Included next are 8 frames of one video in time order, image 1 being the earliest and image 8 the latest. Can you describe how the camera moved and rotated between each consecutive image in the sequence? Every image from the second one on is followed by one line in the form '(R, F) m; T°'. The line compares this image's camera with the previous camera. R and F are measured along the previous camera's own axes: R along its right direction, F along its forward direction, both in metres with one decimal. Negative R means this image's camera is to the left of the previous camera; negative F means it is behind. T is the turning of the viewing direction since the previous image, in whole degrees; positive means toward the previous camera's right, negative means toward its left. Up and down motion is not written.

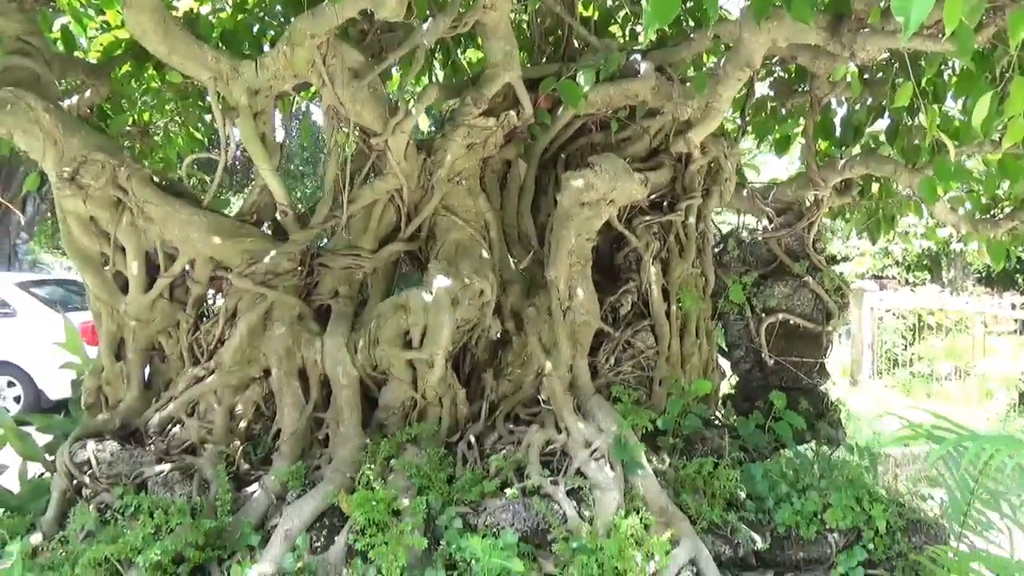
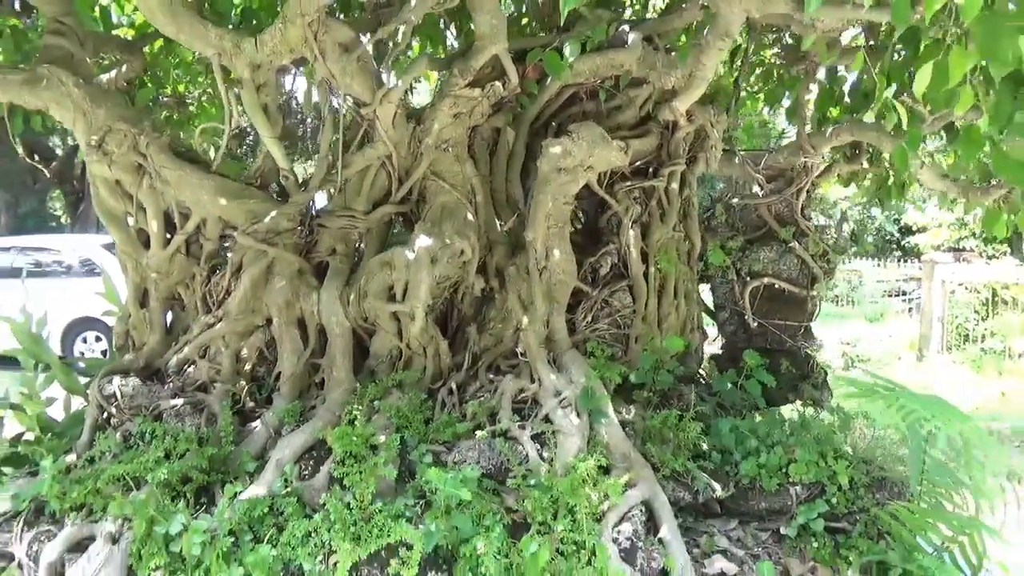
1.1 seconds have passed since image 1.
(+0.3, -0.2) m; -5°
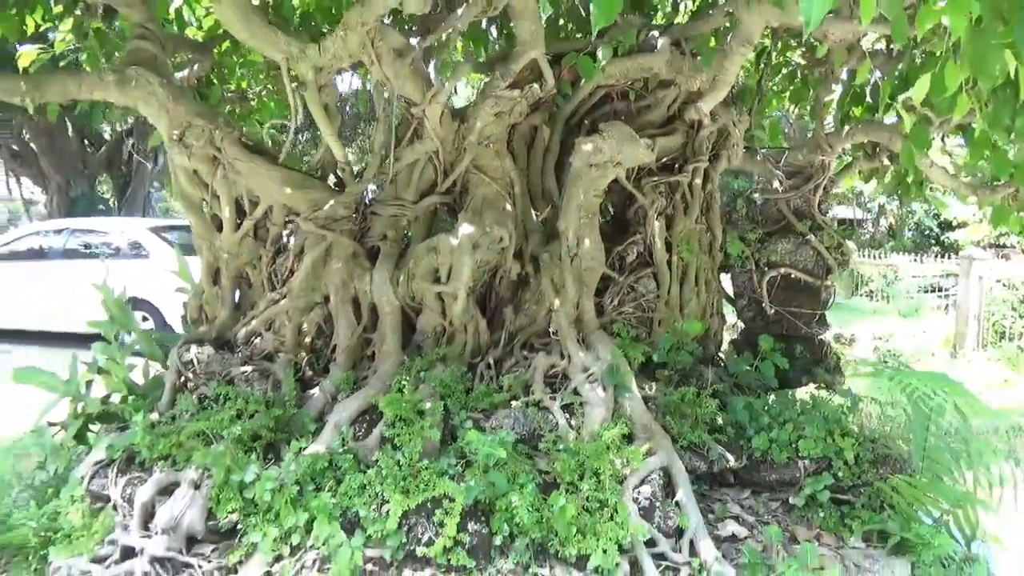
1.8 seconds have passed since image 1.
(0.0, -0.3) m; -2°
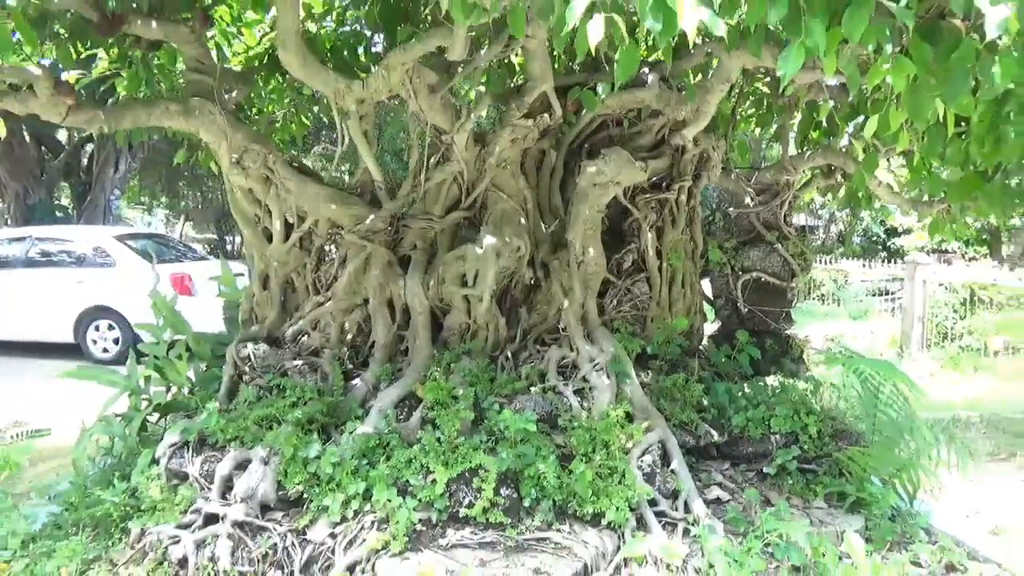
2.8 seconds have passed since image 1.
(-0.3, -0.5) m; +3°
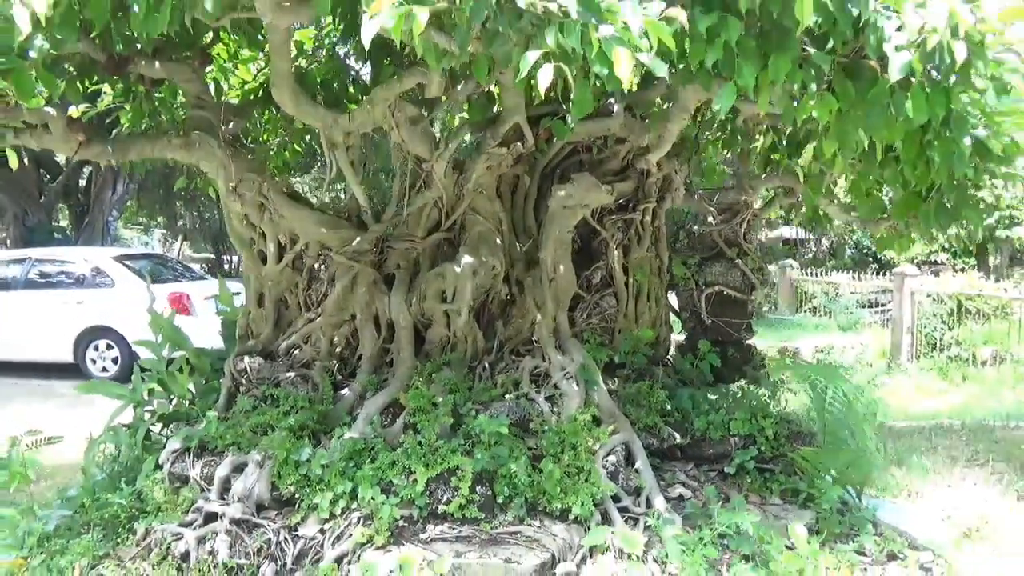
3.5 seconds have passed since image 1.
(+0.1, -0.3) m; 0°
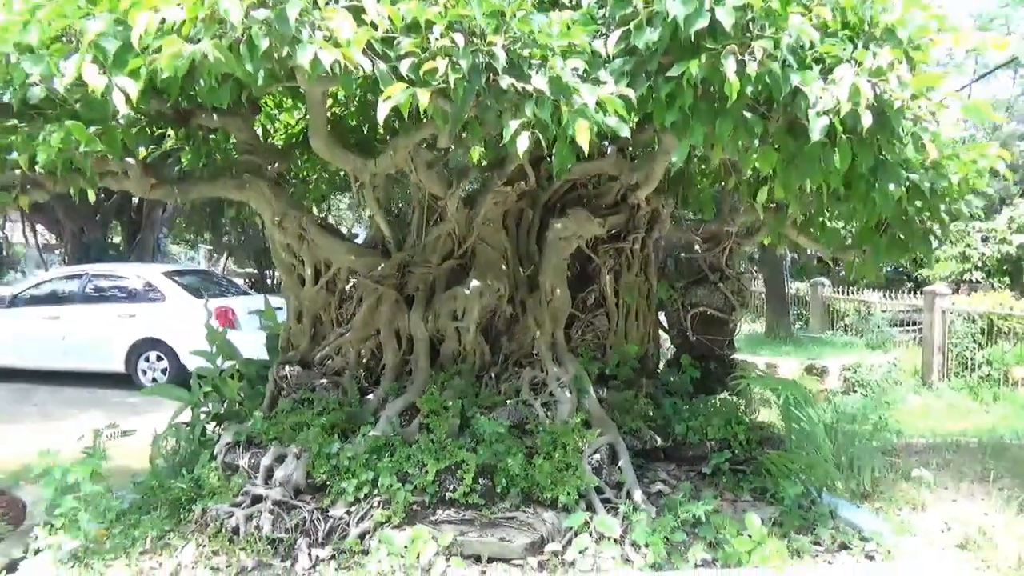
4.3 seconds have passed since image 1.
(+0.2, -0.6) m; -3°
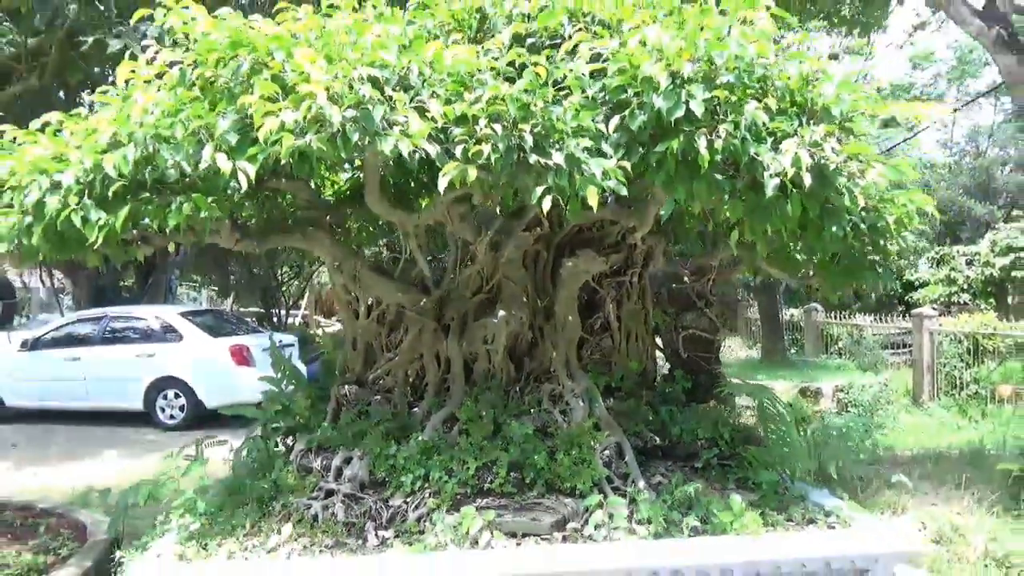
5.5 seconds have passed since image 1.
(-0.2, -0.9) m; 0°
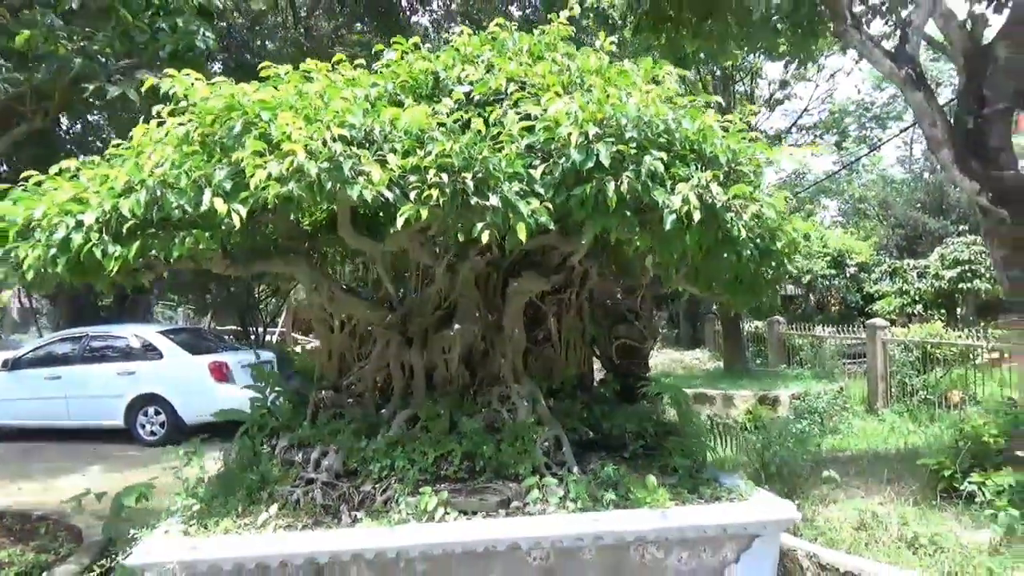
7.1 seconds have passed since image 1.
(+0.2, -0.9) m; +2°
